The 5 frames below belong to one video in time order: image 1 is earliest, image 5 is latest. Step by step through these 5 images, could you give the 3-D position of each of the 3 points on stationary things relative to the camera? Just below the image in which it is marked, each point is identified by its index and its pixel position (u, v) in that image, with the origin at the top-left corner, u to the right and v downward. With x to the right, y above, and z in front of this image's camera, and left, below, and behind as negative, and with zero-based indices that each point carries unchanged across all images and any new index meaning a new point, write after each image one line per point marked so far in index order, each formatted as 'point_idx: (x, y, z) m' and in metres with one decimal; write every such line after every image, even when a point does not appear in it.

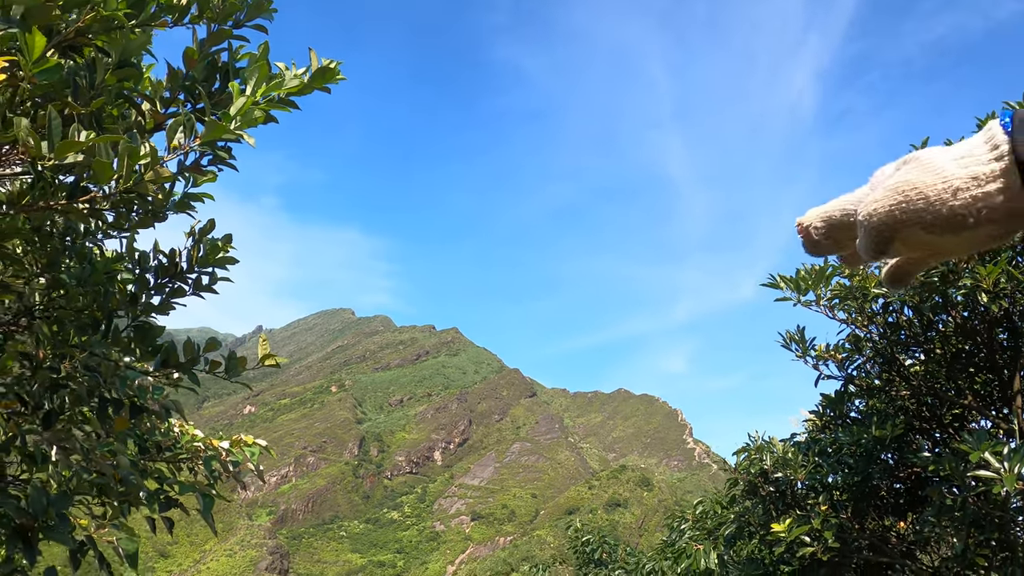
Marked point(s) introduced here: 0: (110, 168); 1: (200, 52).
0: (-1.9, +0.6, +2.7) m
1: (-2.0, +1.5, +3.8) m
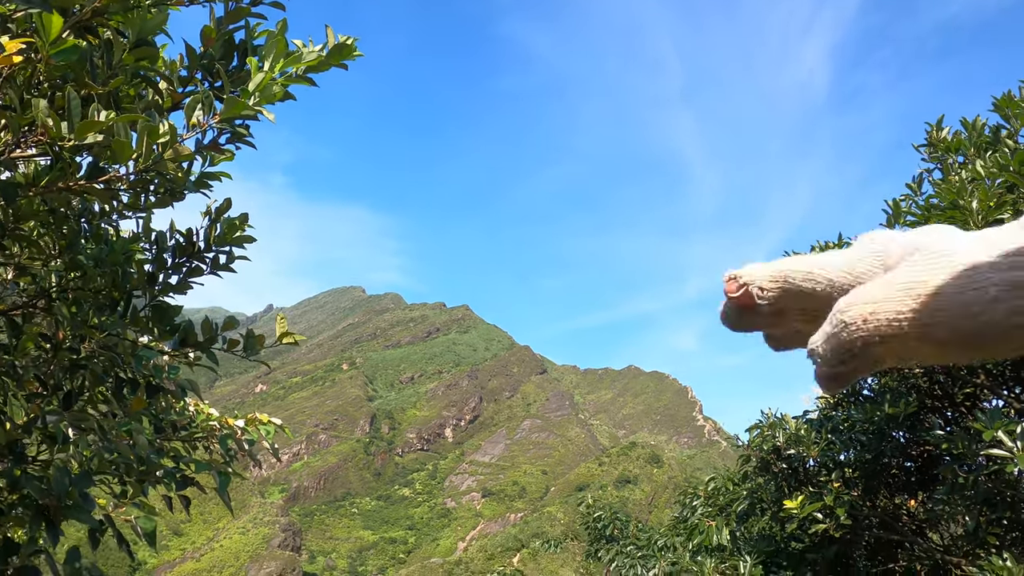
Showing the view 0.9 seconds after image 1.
0: (-1.7, +0.6, +2.7) m
1: (-1.9, +1.6, +3.8) m
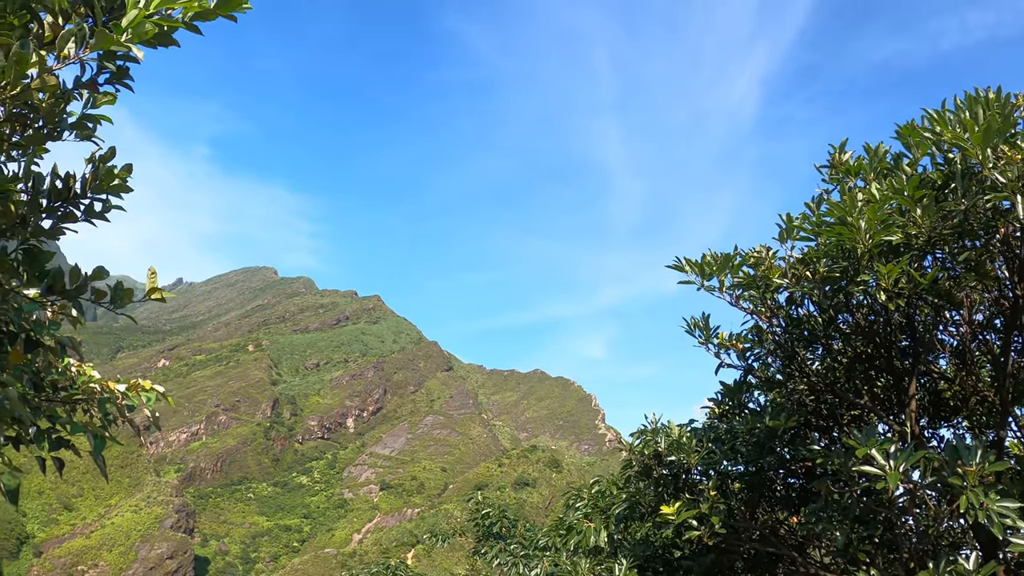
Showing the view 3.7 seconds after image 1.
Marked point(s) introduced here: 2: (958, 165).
0: (-2.4, +1.0, +2.3) m
1: (-2.6, +2.0, +3.4) m
2: (+3.0, +0.8, +4.0) m
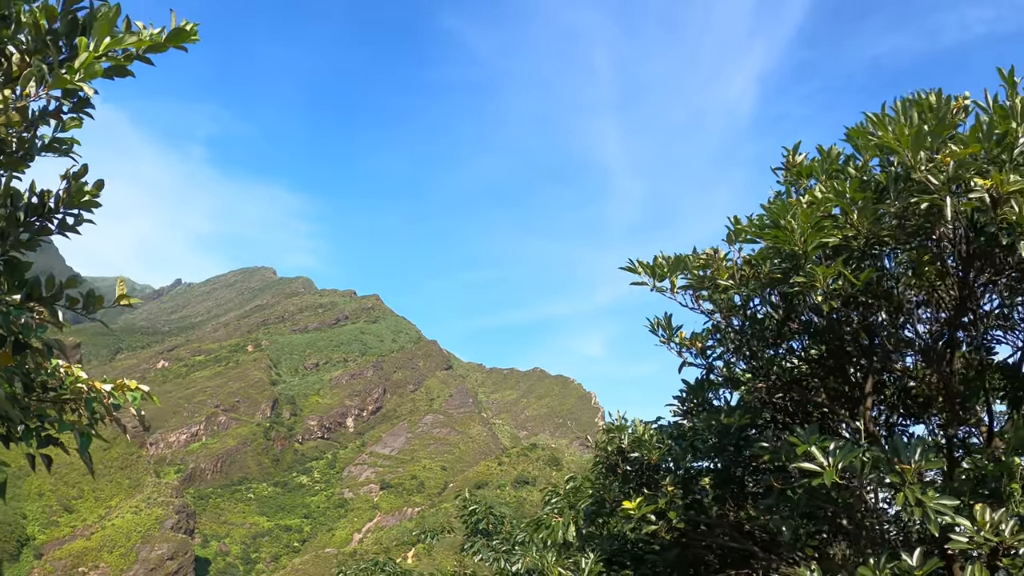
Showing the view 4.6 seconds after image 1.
0: (-3.4, +0.8, +3.1) m
1: (-3.6, +1.9, +4.1) m
2: (+1.9, +0.7, +4.8) m
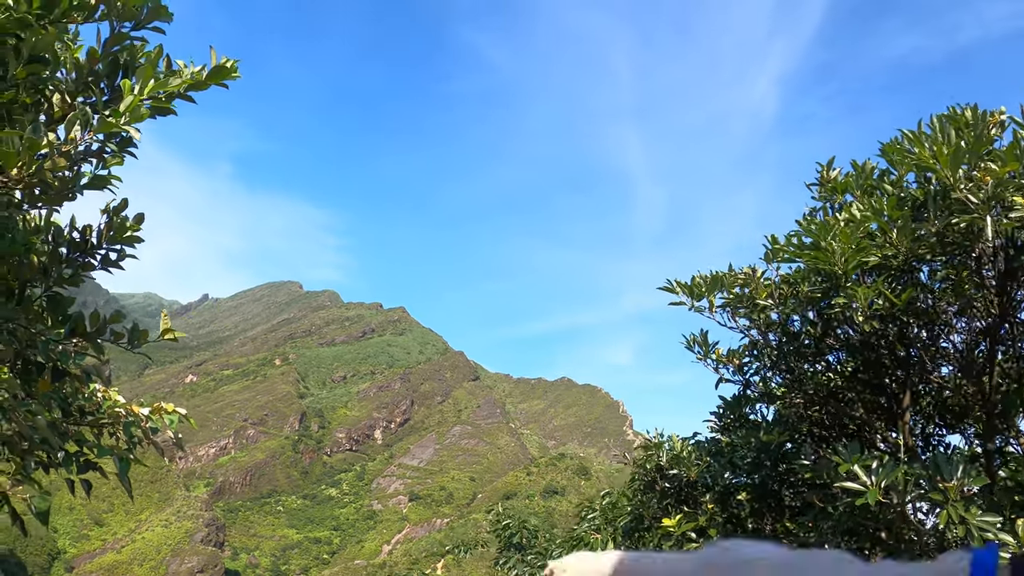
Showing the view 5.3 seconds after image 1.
0: (-3.0, +0.4, +3.2) m
1: (-3.2, +1.4, +4.3) m
2: (+2.4, +0.4, +4.6) m
